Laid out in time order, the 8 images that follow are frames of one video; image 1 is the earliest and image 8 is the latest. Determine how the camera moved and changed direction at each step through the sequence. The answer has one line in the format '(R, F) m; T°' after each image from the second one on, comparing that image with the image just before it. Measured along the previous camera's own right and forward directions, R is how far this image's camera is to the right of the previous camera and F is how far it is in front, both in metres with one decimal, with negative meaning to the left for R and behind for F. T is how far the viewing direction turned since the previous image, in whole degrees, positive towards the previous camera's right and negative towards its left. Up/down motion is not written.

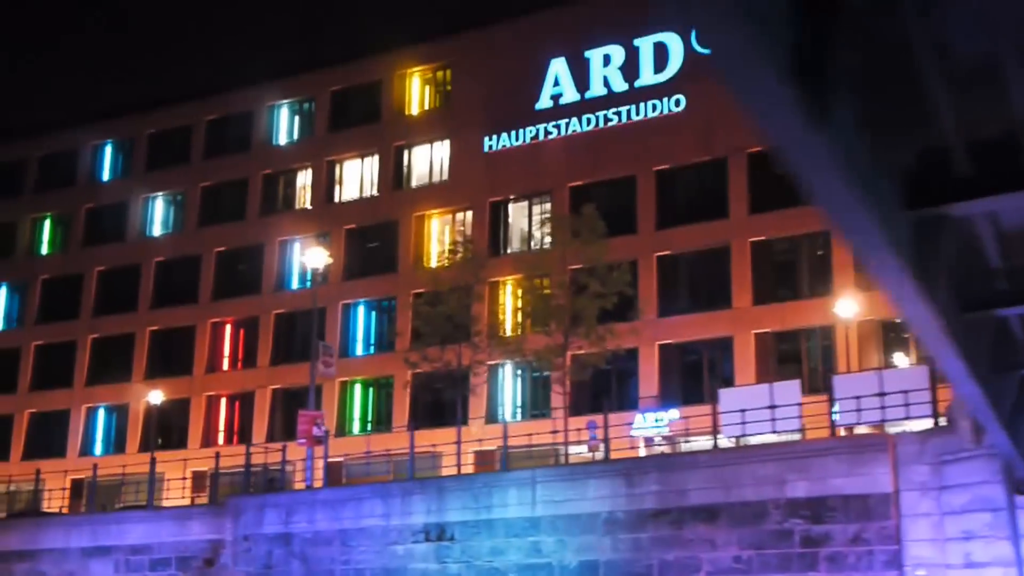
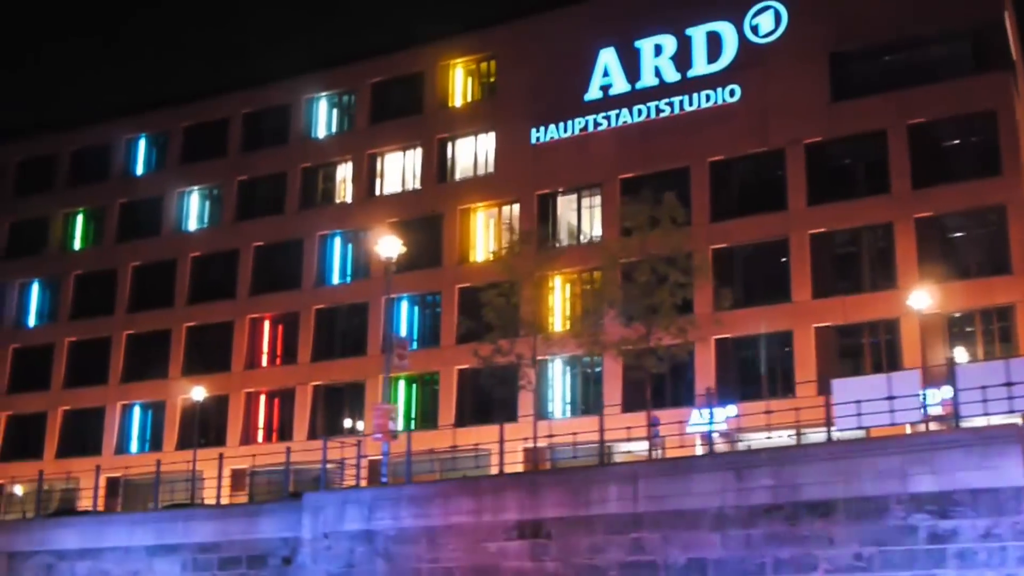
(-1.8, +0.8) m; 0°
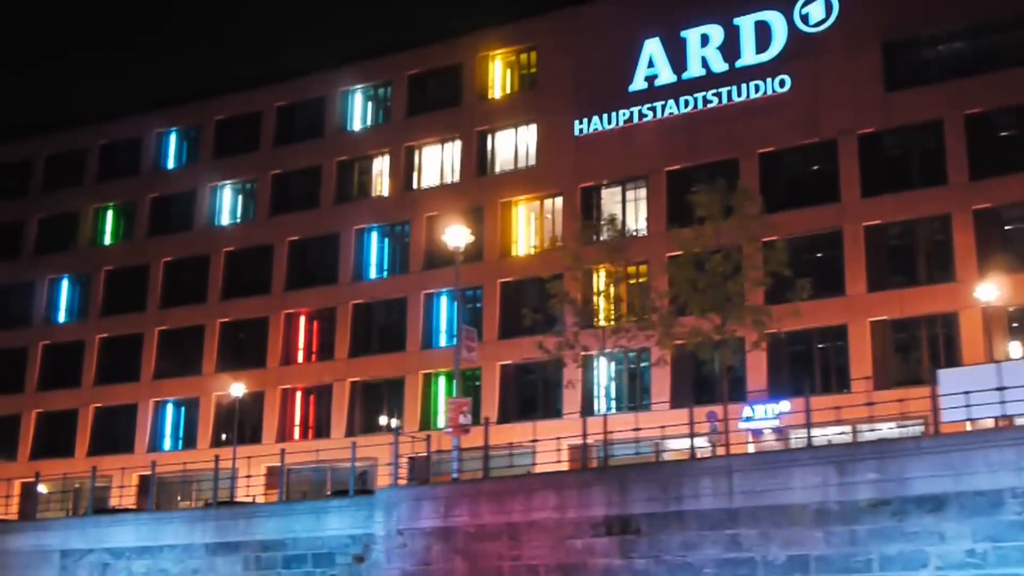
(-1.6, +0.7) m; 0°
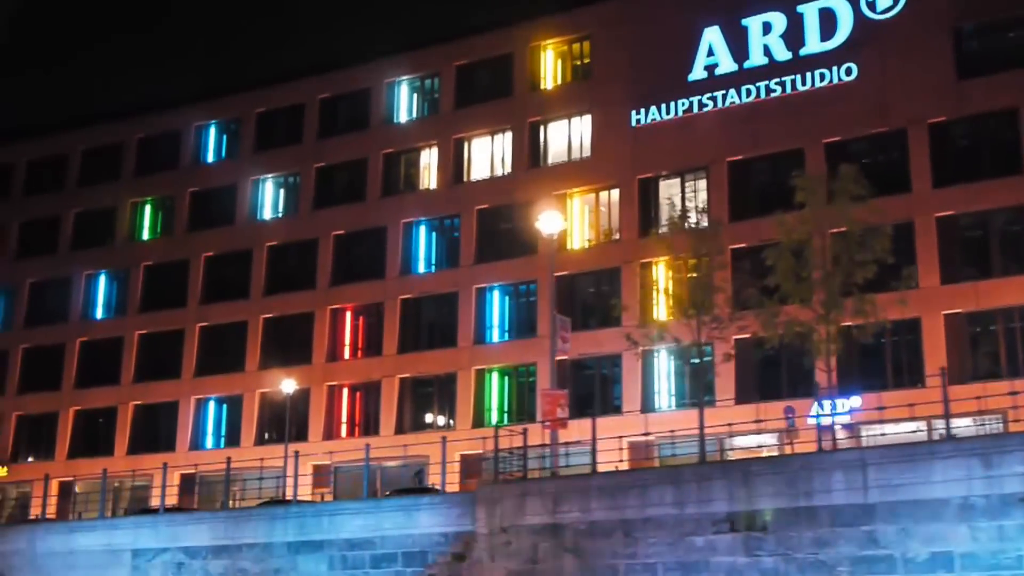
(-2.1, +0.9) m; 0°
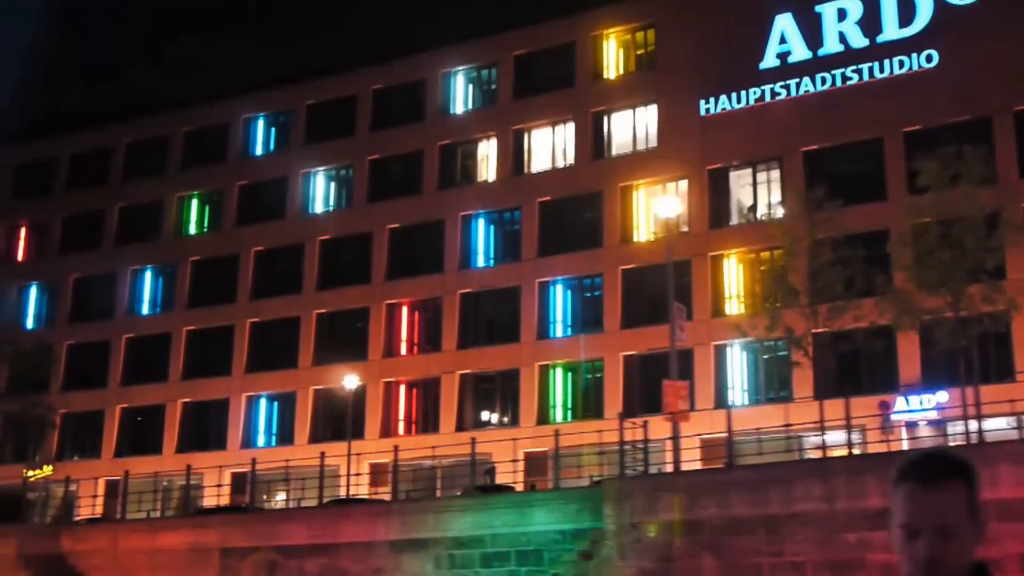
(-2.4, +1.0) m; 0°
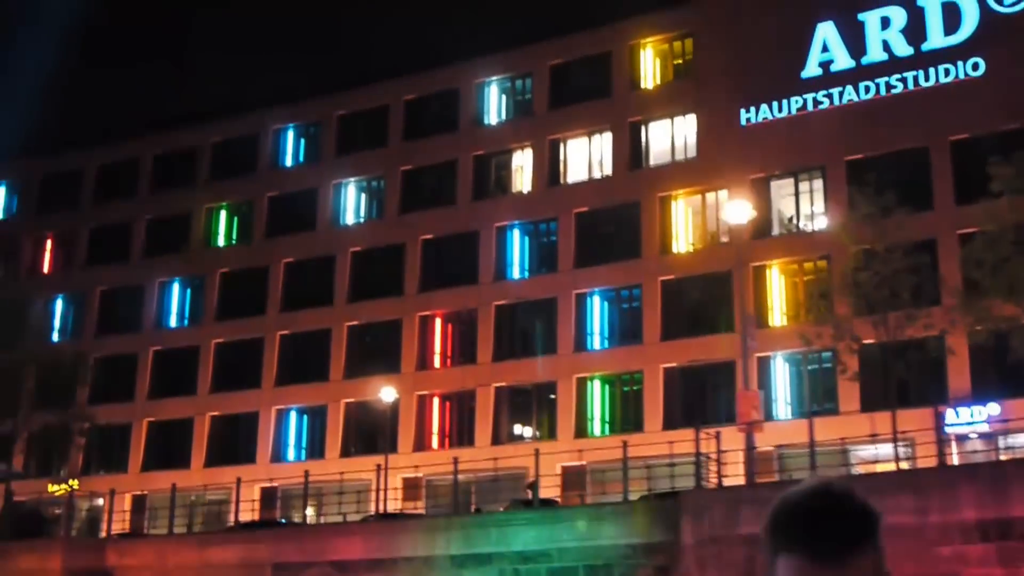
(-1.3, +0.5) m; 0°
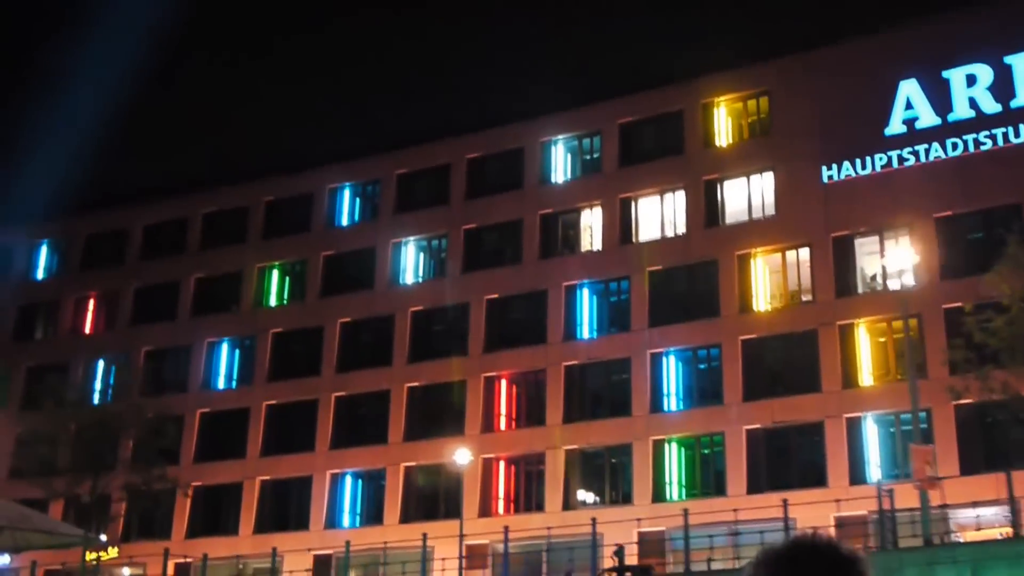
(-3.4, +1.2) m; +1°
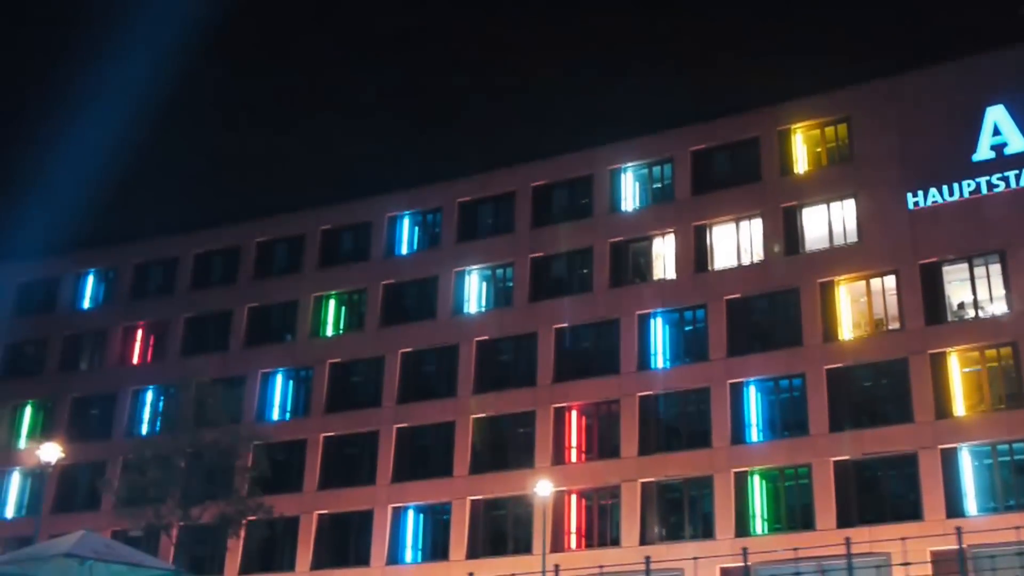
(-3.2, +1.0) m; +1°
